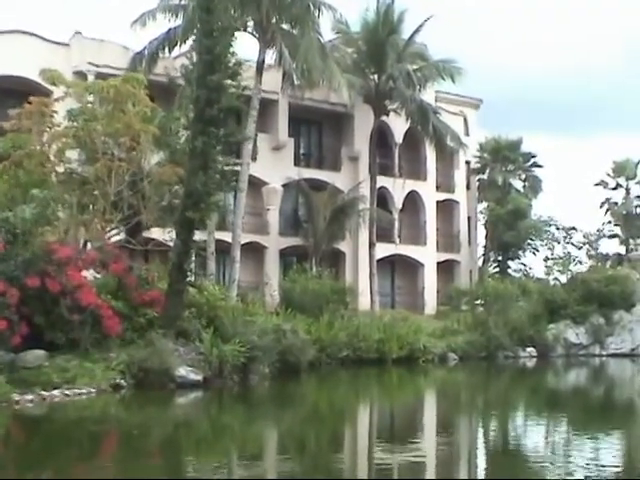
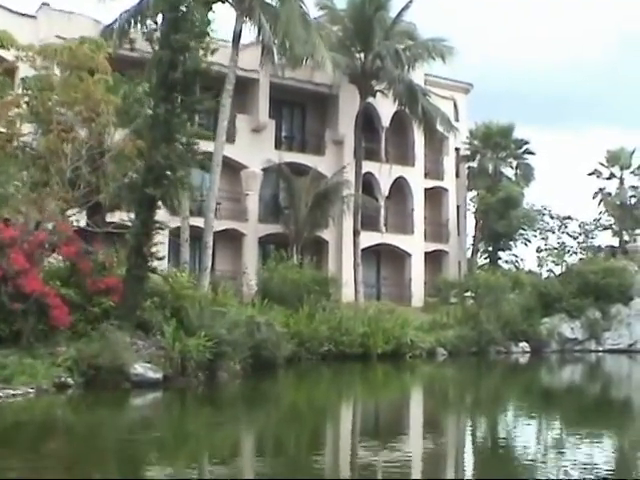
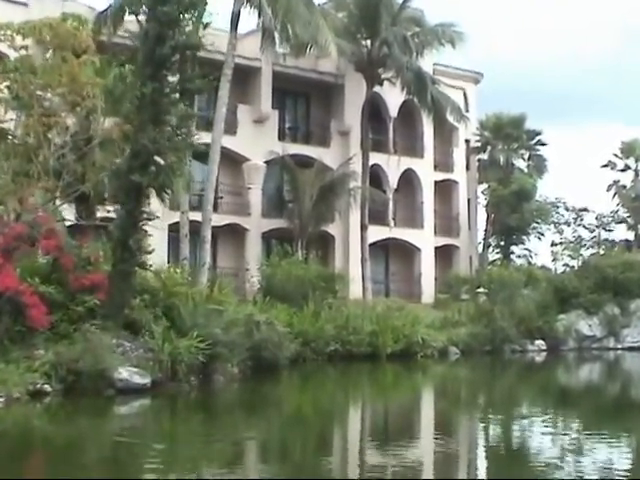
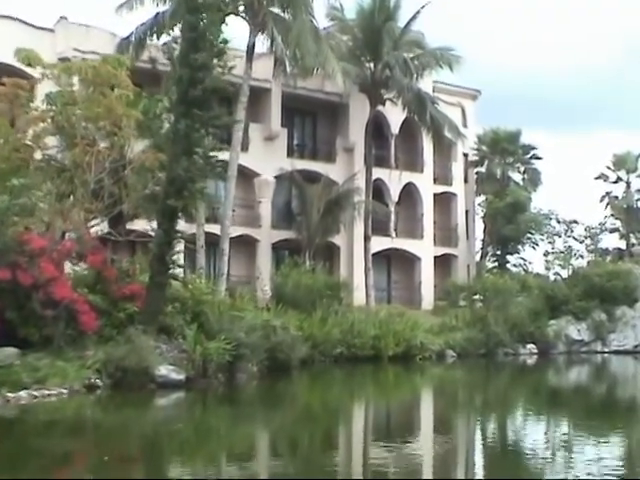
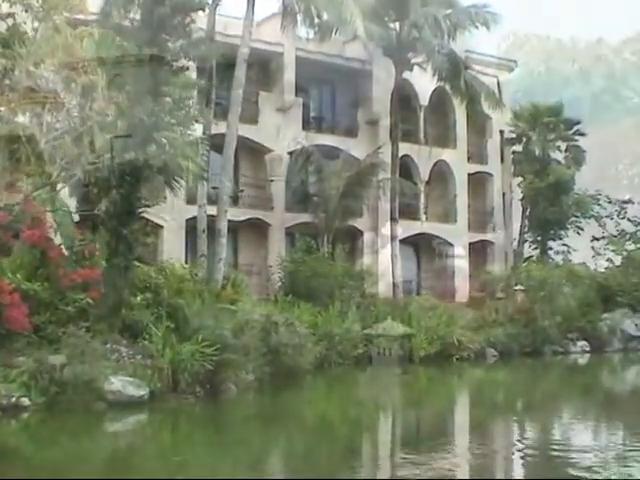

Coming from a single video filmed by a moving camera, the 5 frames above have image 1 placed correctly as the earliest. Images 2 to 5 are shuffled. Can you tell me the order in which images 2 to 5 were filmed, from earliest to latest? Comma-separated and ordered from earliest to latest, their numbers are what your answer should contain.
4, 2, 3, 5
